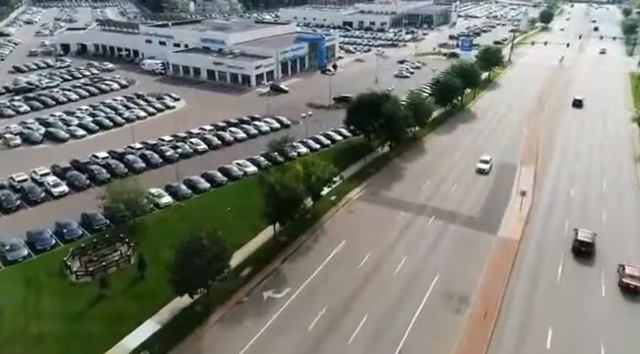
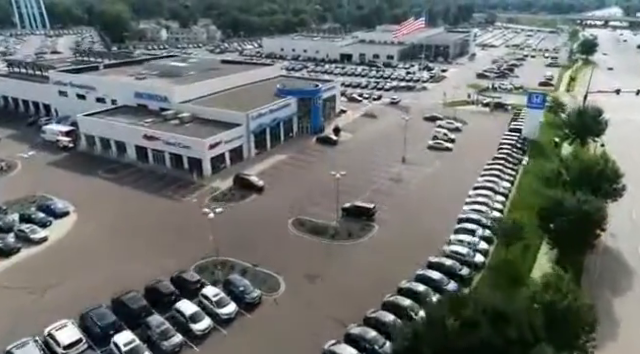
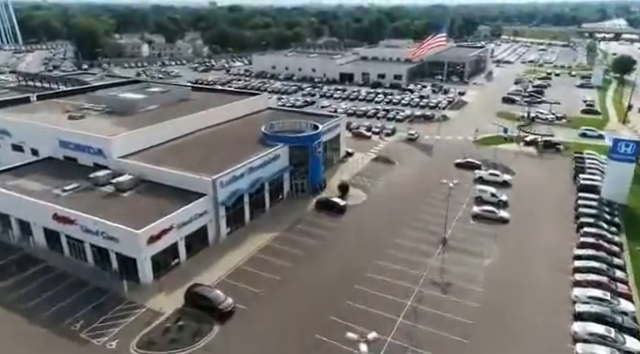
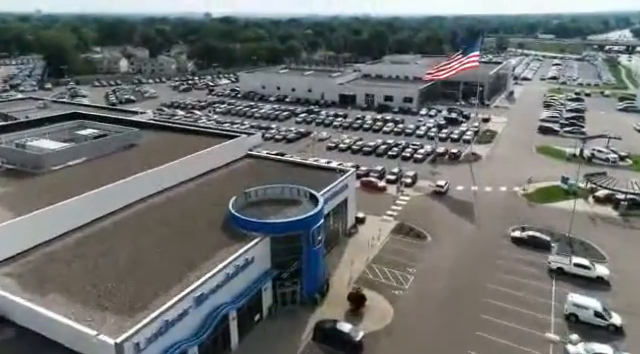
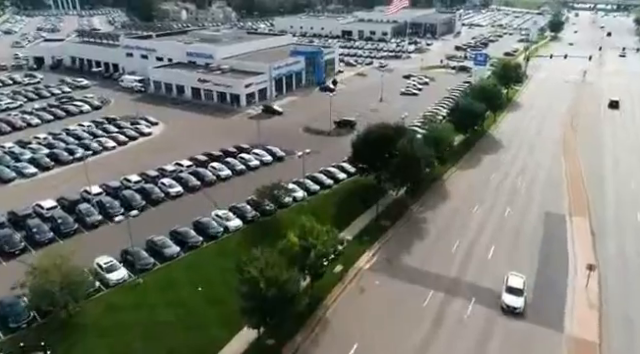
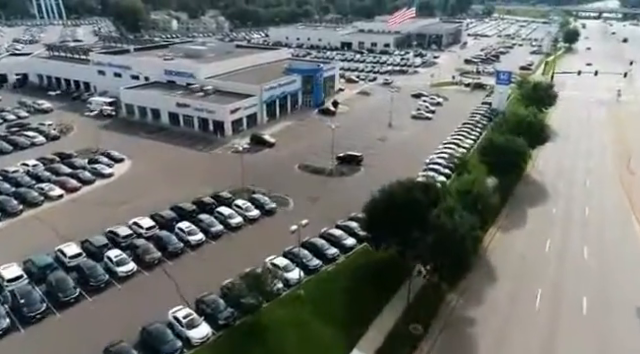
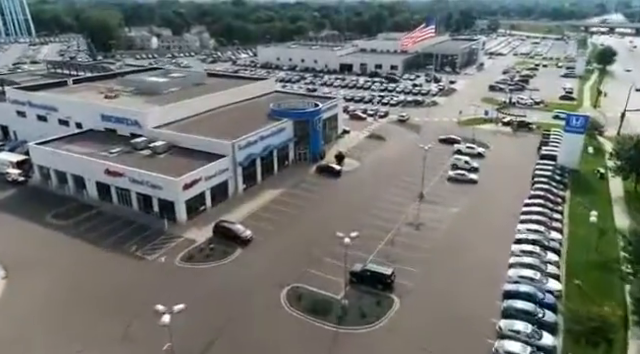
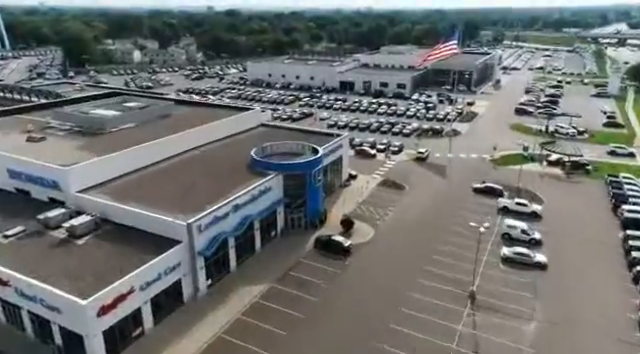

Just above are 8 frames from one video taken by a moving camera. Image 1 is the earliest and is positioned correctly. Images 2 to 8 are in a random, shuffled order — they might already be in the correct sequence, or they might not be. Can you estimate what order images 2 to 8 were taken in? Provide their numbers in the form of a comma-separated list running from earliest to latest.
5, 6, 2, 7, 3, 8, 4
